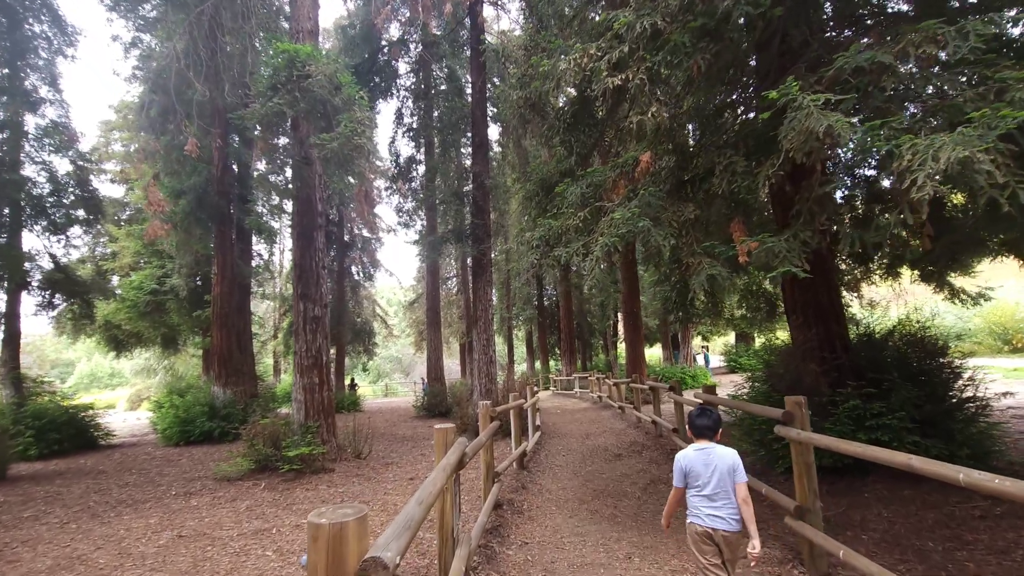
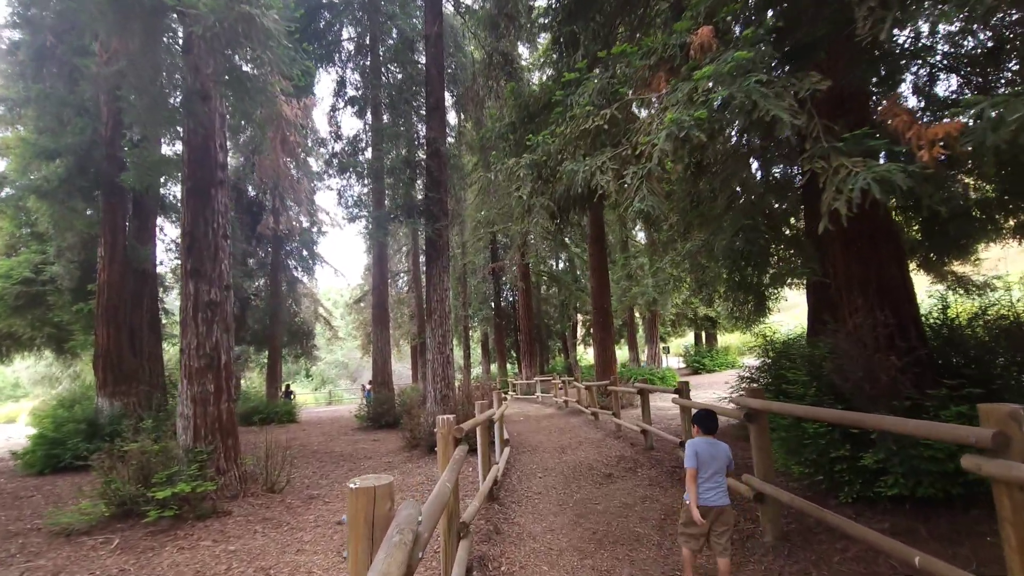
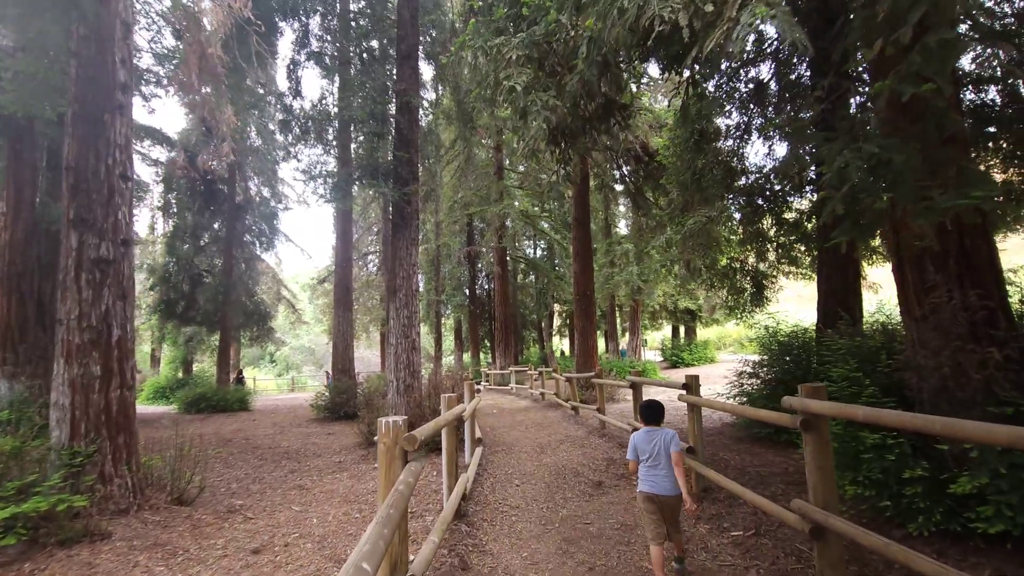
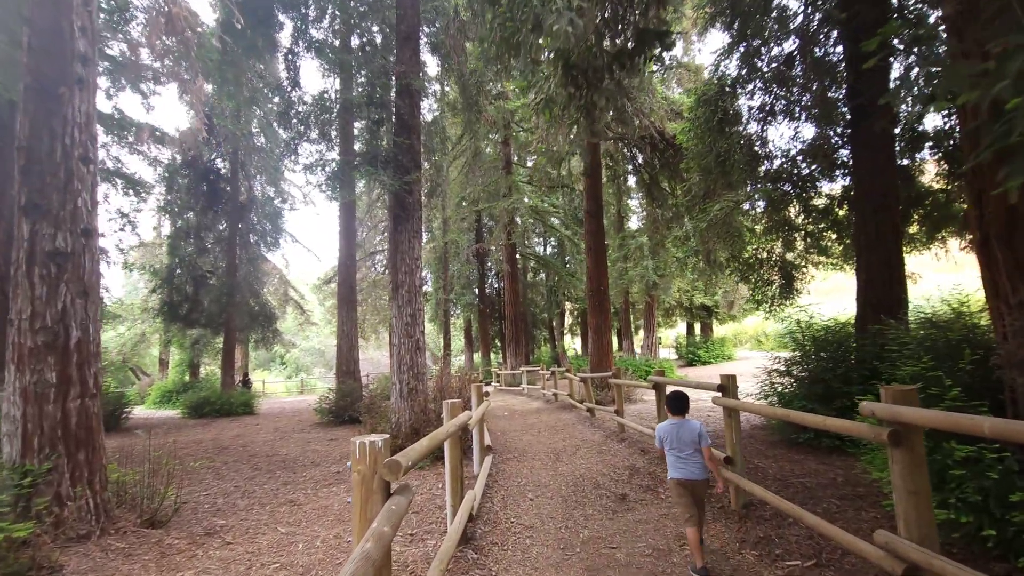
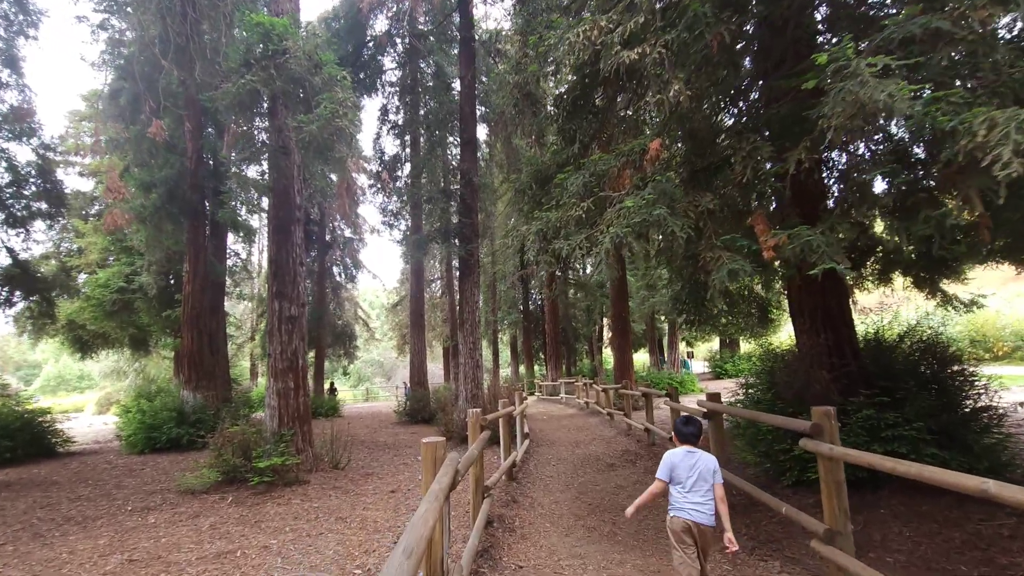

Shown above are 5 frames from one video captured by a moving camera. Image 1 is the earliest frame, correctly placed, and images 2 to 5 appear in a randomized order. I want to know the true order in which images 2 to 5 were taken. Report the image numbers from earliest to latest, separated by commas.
5, 2, 3, 4
